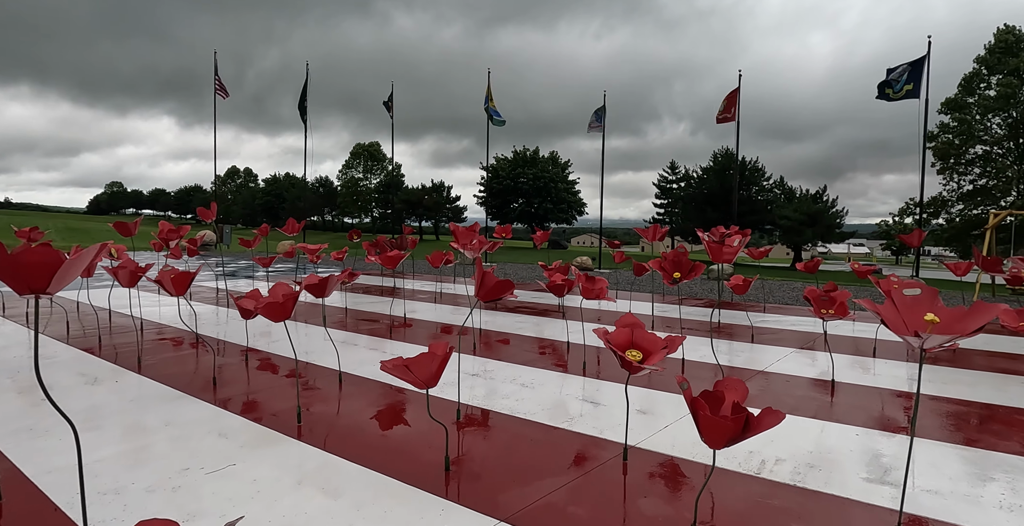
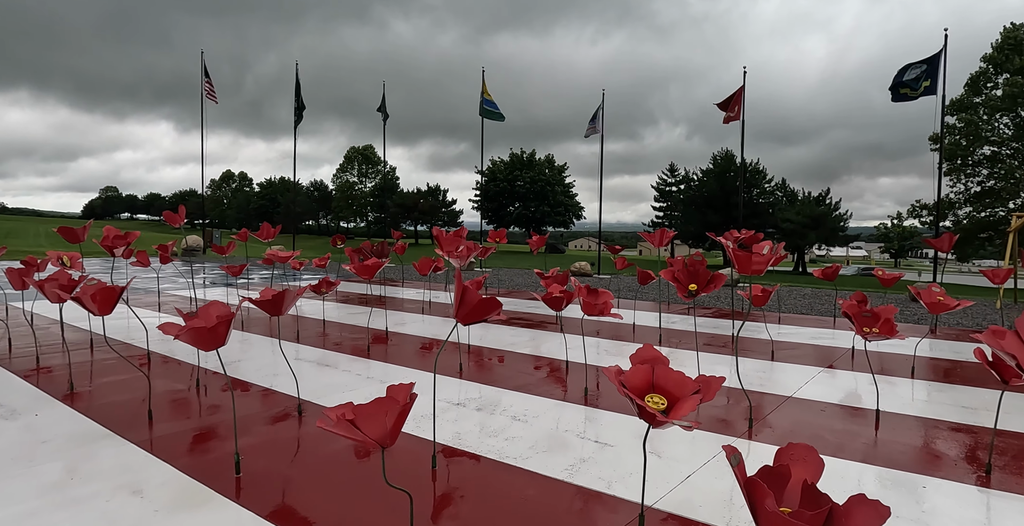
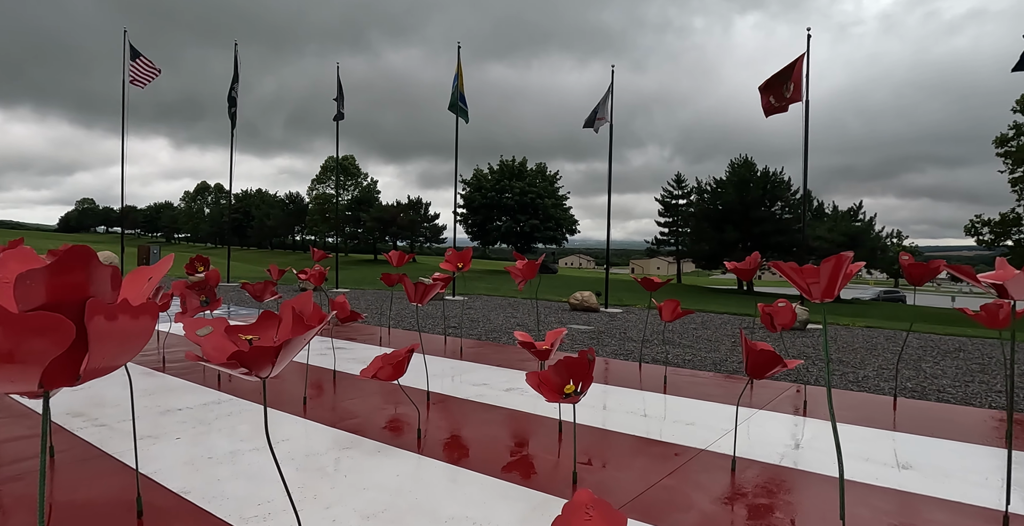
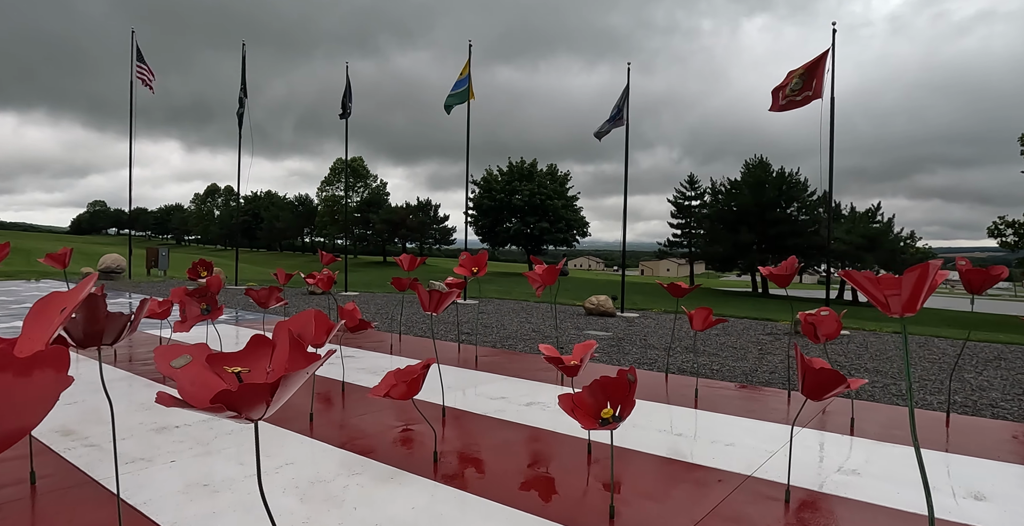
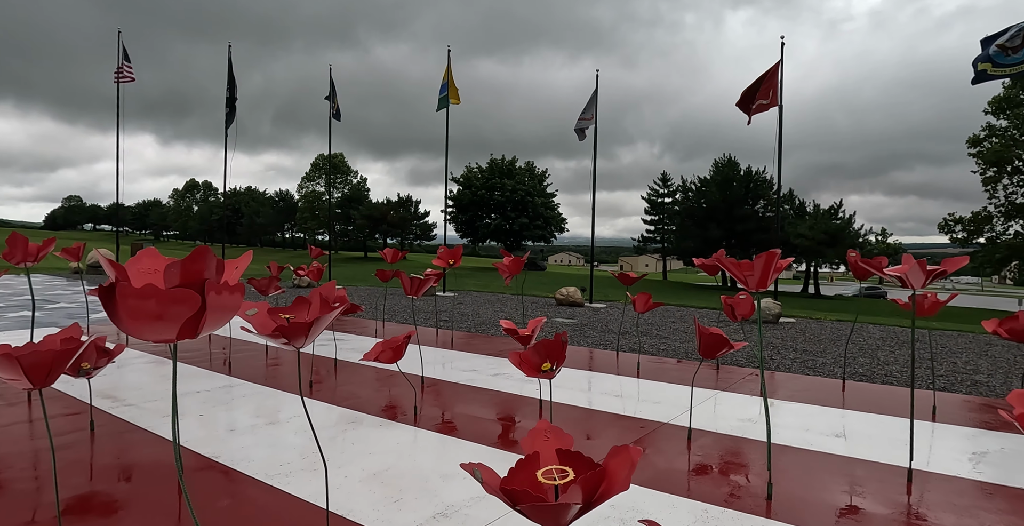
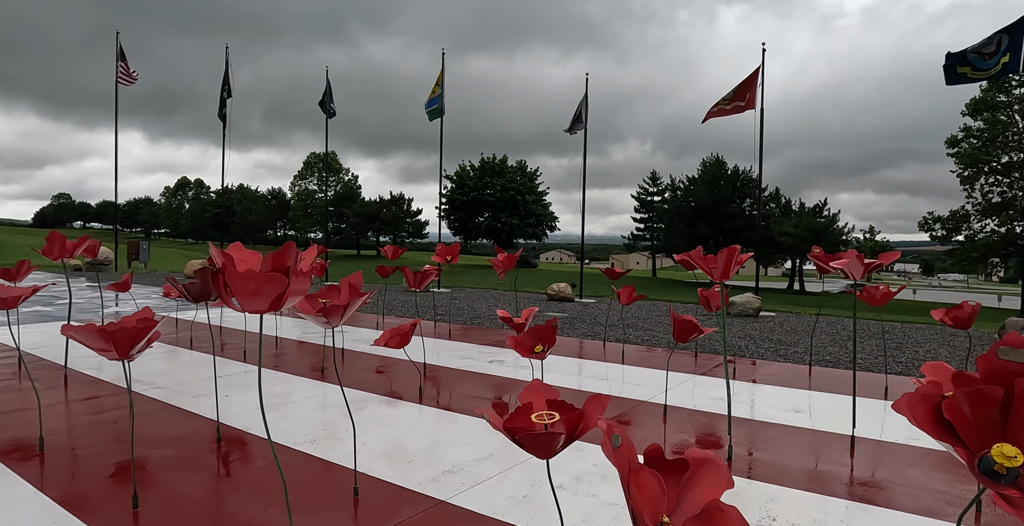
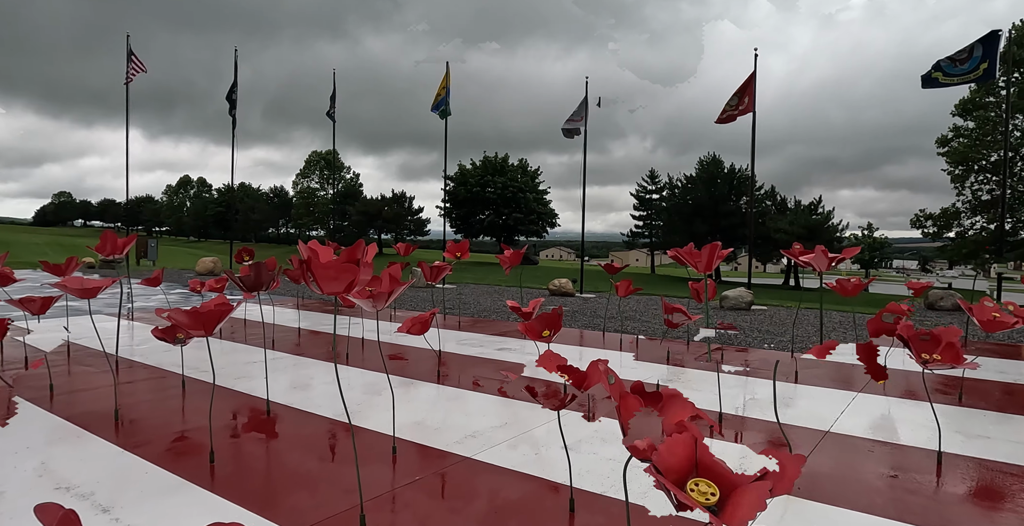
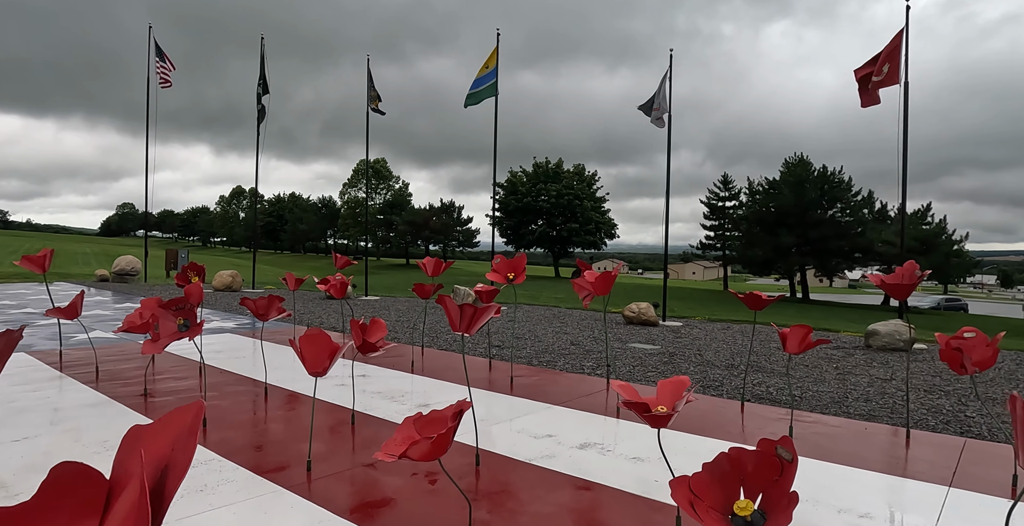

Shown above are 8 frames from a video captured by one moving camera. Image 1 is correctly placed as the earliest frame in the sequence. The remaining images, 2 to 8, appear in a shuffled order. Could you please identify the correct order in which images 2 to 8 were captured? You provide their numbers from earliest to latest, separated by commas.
2, 7, 6, 5, 3, 4, 8
